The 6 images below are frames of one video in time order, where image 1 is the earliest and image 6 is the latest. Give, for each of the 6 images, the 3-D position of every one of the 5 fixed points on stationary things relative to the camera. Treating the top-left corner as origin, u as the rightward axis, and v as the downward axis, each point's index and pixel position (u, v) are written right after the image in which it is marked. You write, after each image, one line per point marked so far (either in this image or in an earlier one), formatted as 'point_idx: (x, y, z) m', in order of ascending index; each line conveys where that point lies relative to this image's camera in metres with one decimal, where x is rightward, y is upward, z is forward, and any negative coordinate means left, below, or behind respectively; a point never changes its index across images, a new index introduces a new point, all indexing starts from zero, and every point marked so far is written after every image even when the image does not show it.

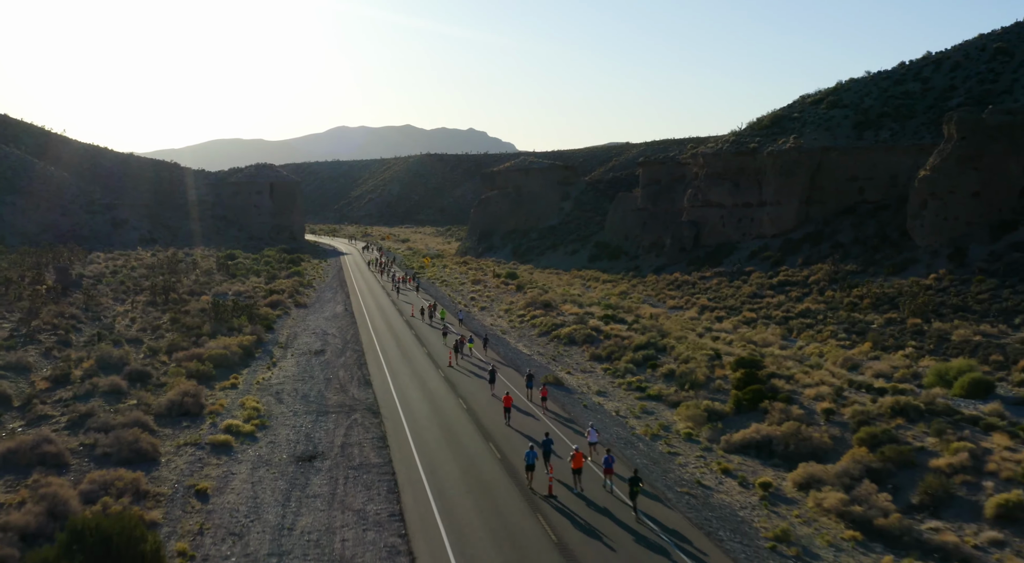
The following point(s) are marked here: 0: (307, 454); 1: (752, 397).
0: (-4.4, -3.7, +14.8) m
1: (+6.3, -3.0, +18.2) m
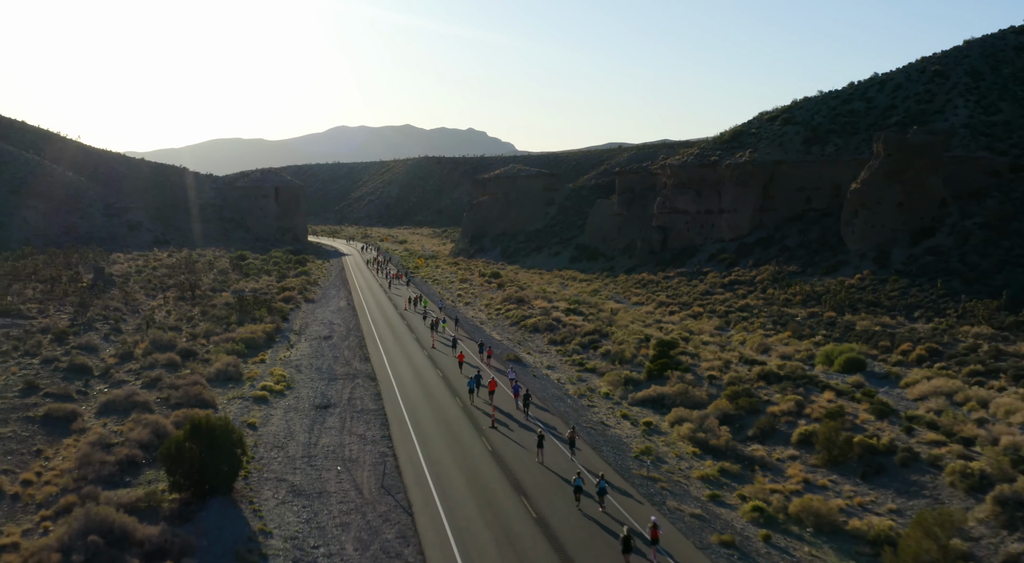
0: (-5.6, -3.6, +20.5) m
1: (+5.1, -2.9, +23.8) m
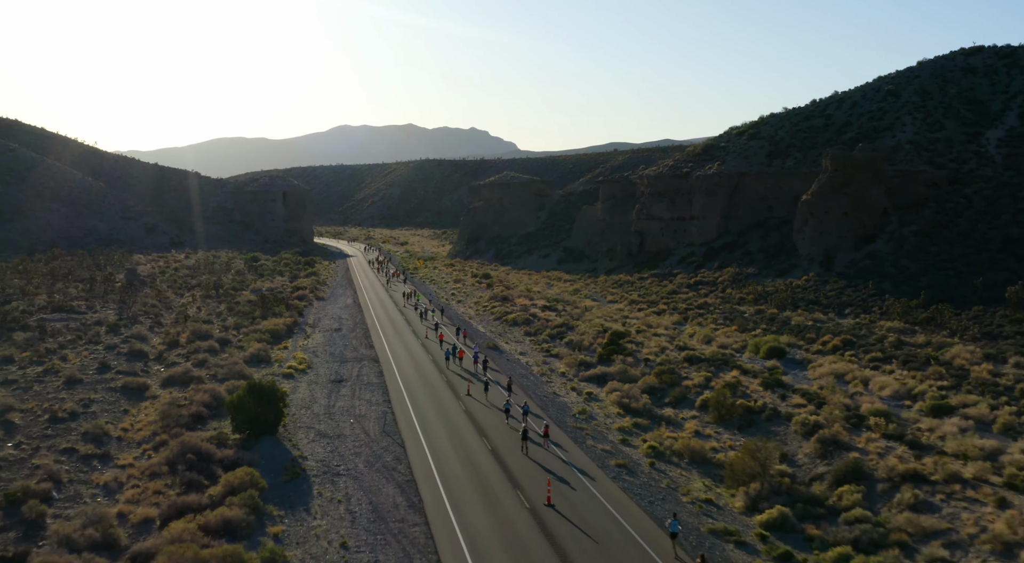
0: (-6.6, -3.7, +26.1) m
1: (+4.1, -3.0, +29.4) m
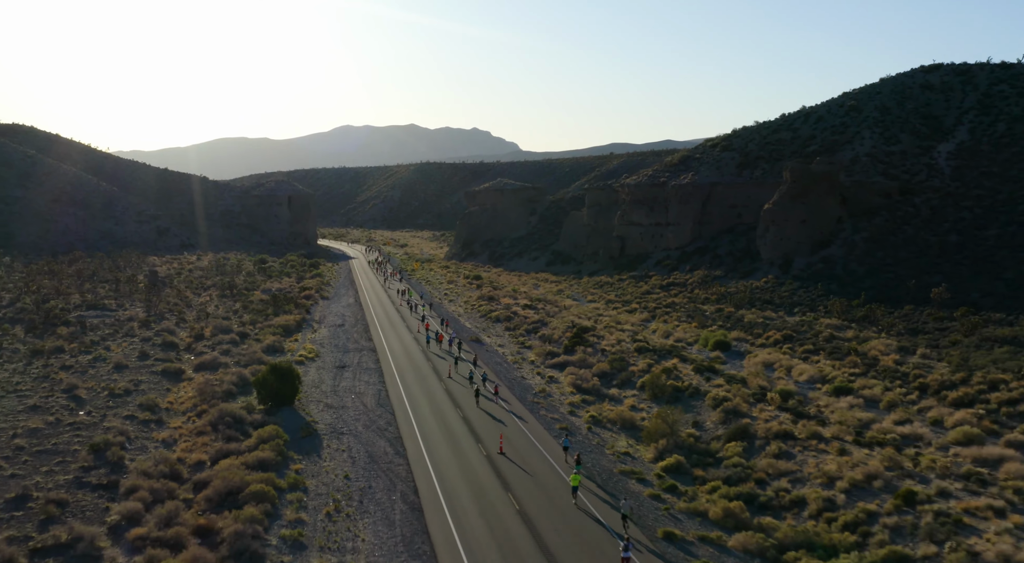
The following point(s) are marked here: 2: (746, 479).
0: (-7.7, -3.8, +31.1) m
1: (+3.0, -3.1, +34.3) m
2: (+6.5, -5.5, +19.2) m
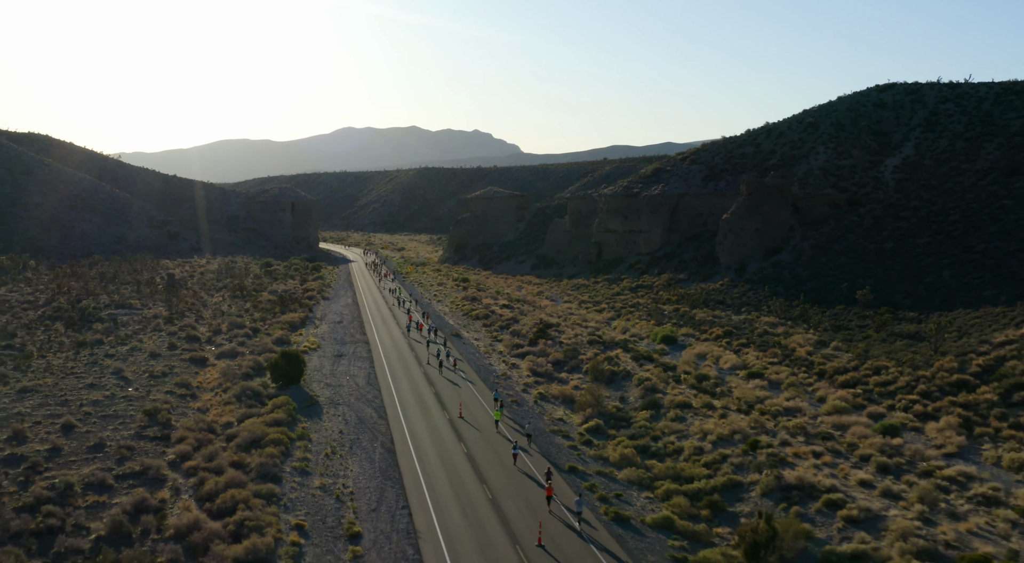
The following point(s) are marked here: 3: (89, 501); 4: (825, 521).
0: (-9.4, -3.9, +37.1) m
1: (+1.4, -3.3, +40.3) m
2: (+4.9, -5.6, +25.1) m
3: (-11.7, -6.0, +19.0) m
4: (+8.2, -6.3, +18.1) m
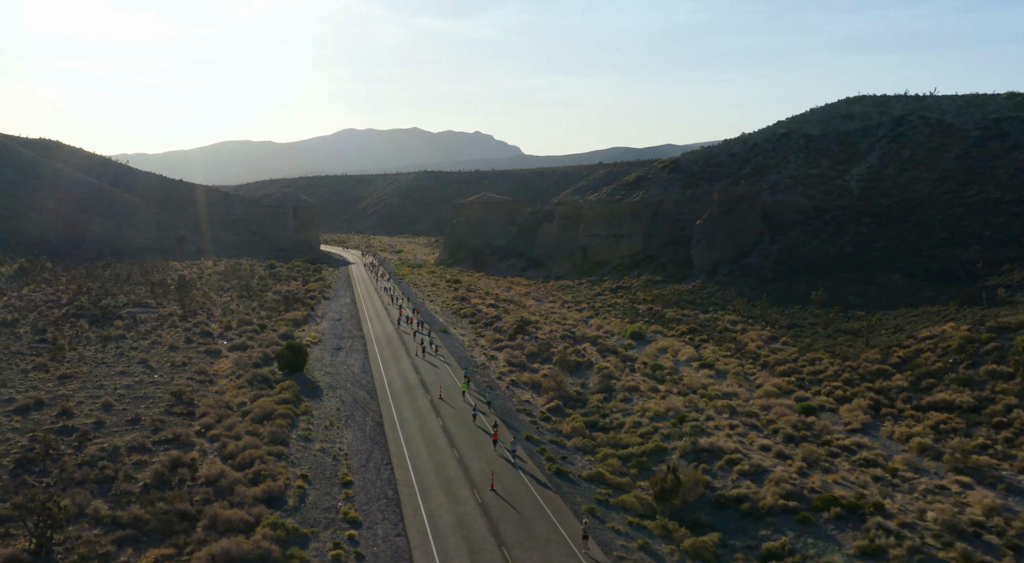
0: (-10.6, -4.0, +41.6) m
1: (+0.2, -3.3, +44.8) m
2: (+3.6, -5.7, +29.6) m
3: (-12.9, -6.1, +23.5) m
4: (+7.0, -6.3, +22.6) m
